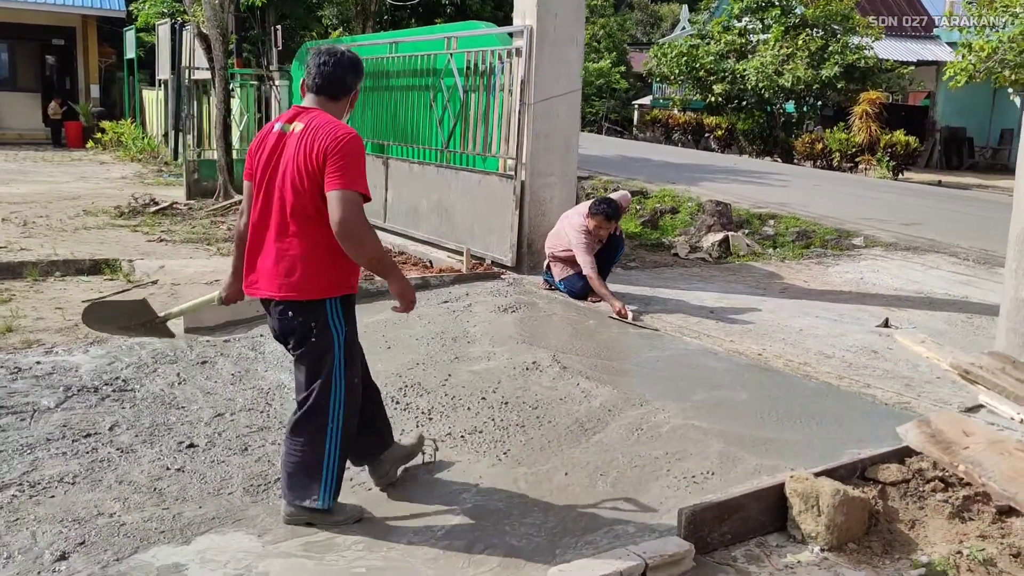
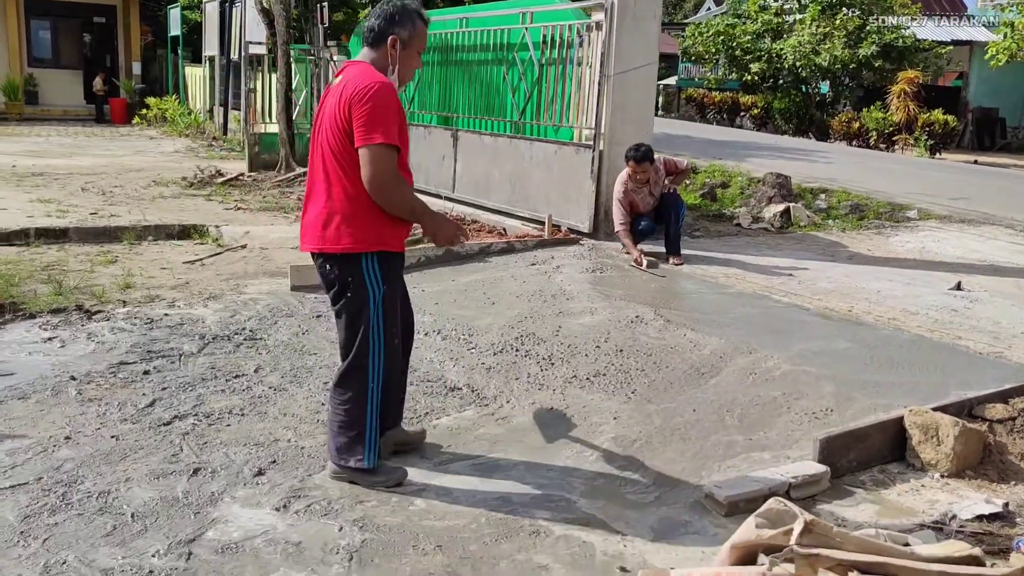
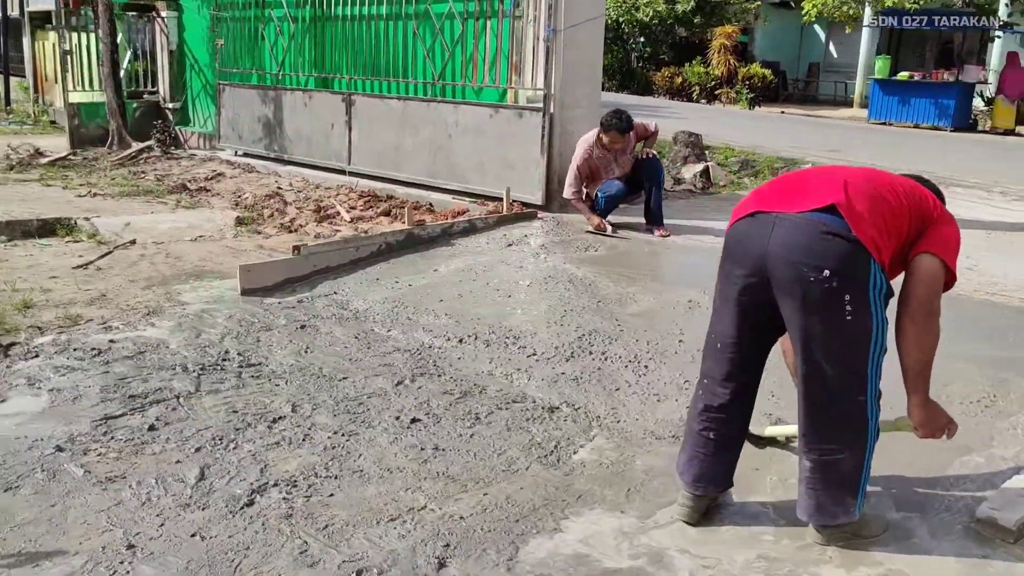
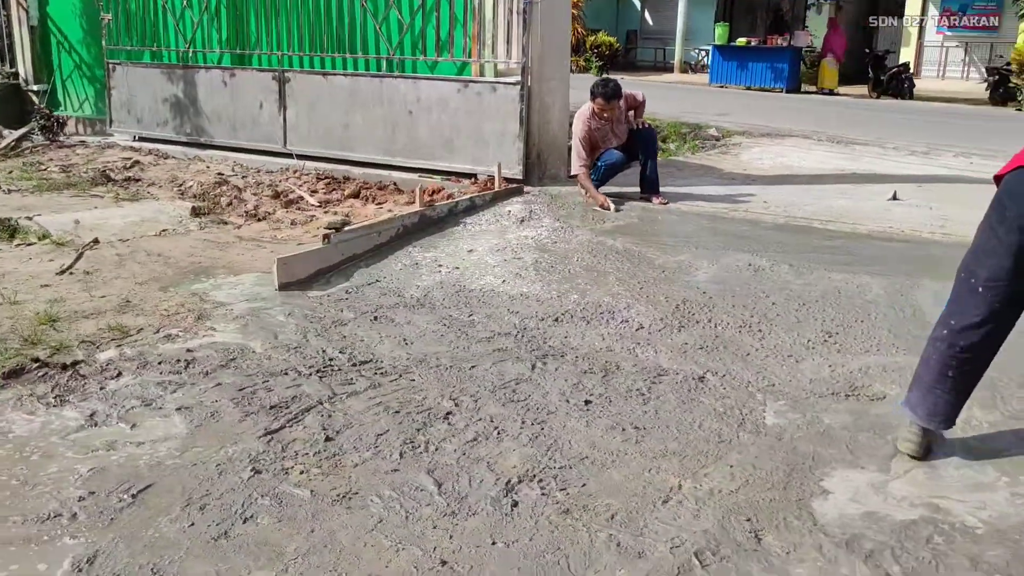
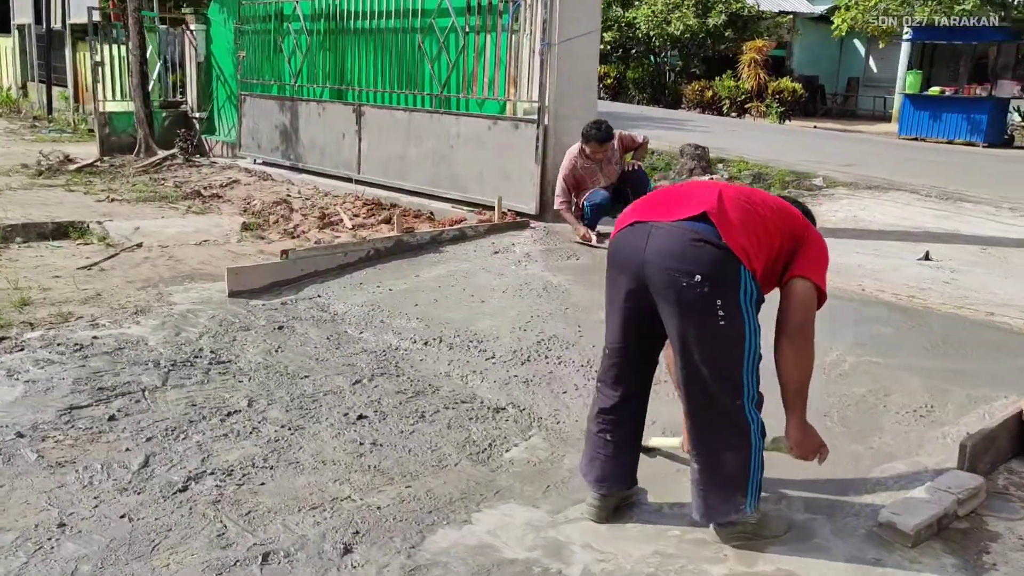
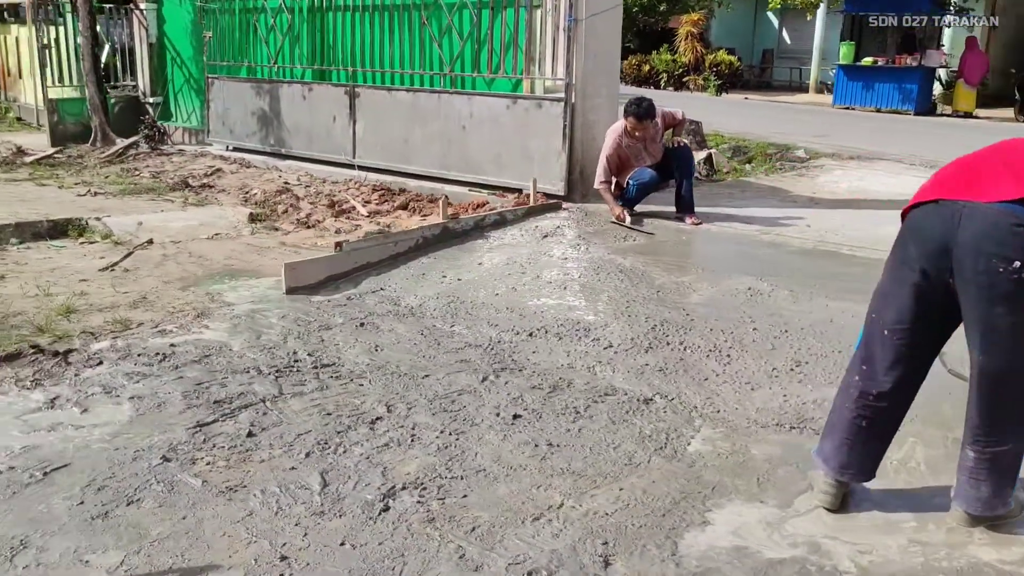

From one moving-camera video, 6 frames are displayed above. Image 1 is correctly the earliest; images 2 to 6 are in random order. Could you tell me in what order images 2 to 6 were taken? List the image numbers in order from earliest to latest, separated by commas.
2, 5, 3, 6, 4
